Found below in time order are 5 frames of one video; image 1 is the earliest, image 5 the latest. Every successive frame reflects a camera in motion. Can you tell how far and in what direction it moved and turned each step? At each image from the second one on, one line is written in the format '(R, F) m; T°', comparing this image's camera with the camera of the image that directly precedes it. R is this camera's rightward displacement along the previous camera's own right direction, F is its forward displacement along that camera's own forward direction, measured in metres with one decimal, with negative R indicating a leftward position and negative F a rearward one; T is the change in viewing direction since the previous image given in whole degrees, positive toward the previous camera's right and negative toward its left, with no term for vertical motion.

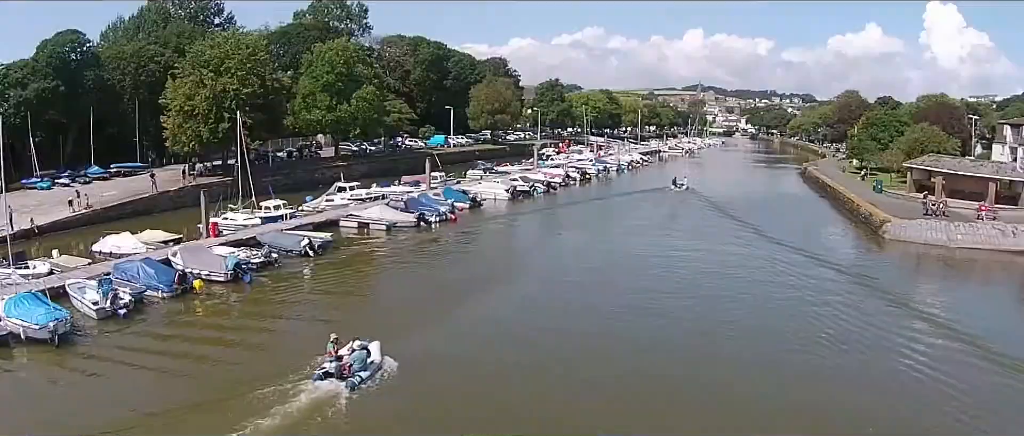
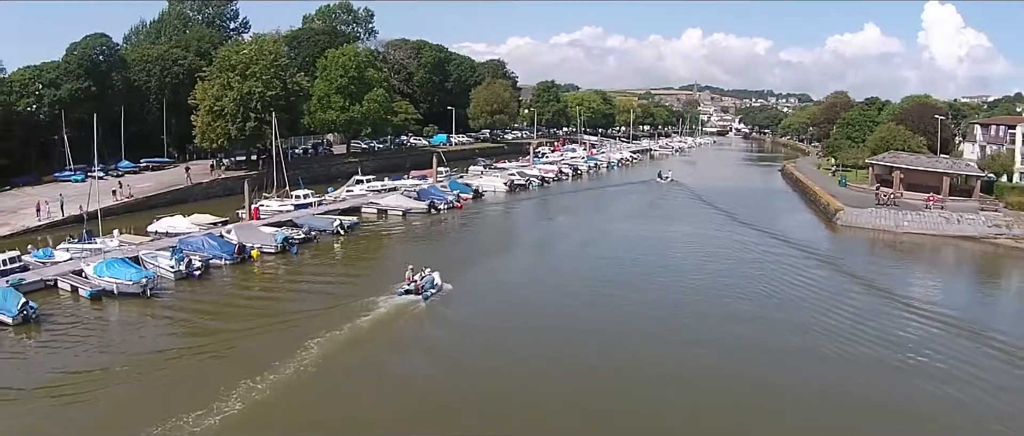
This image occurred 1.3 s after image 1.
(0.0, -4.2) m; 0°
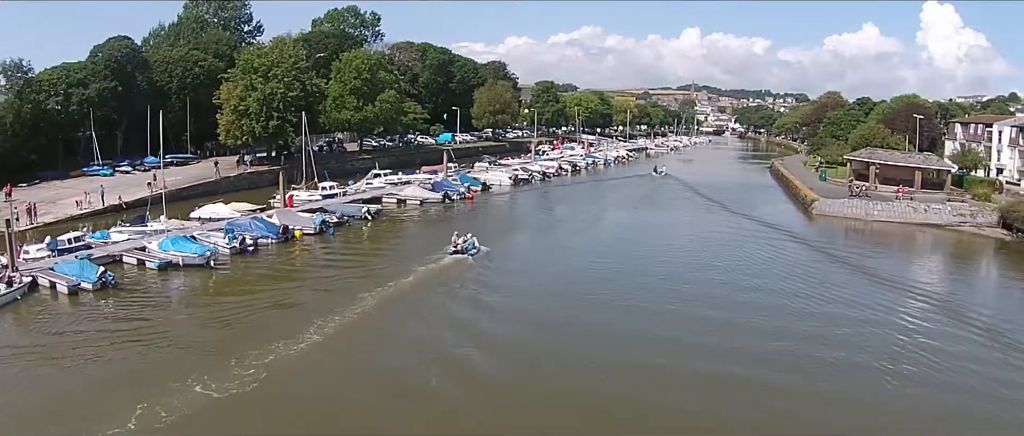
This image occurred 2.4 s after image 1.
(-0.3, -3.5) m; 0°
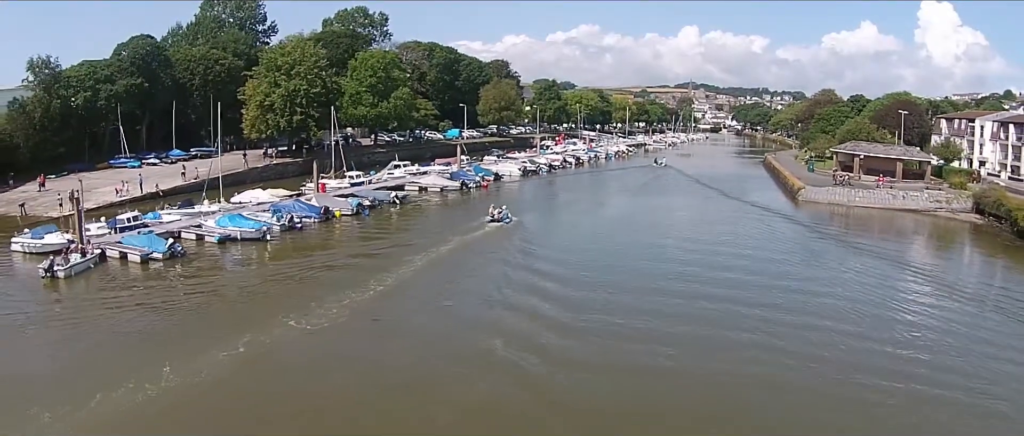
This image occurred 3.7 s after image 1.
(-0.7, -3.3) m; 0°
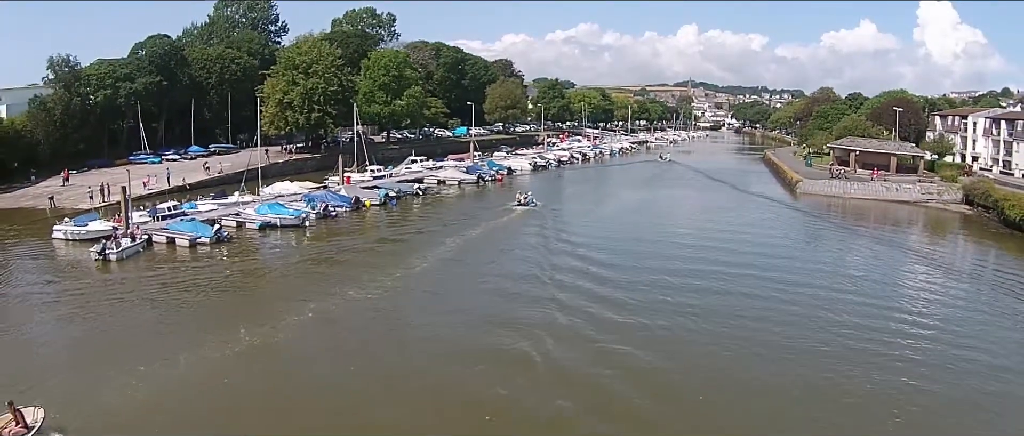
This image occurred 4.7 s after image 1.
(-0.8, -2.1) m; 0°
